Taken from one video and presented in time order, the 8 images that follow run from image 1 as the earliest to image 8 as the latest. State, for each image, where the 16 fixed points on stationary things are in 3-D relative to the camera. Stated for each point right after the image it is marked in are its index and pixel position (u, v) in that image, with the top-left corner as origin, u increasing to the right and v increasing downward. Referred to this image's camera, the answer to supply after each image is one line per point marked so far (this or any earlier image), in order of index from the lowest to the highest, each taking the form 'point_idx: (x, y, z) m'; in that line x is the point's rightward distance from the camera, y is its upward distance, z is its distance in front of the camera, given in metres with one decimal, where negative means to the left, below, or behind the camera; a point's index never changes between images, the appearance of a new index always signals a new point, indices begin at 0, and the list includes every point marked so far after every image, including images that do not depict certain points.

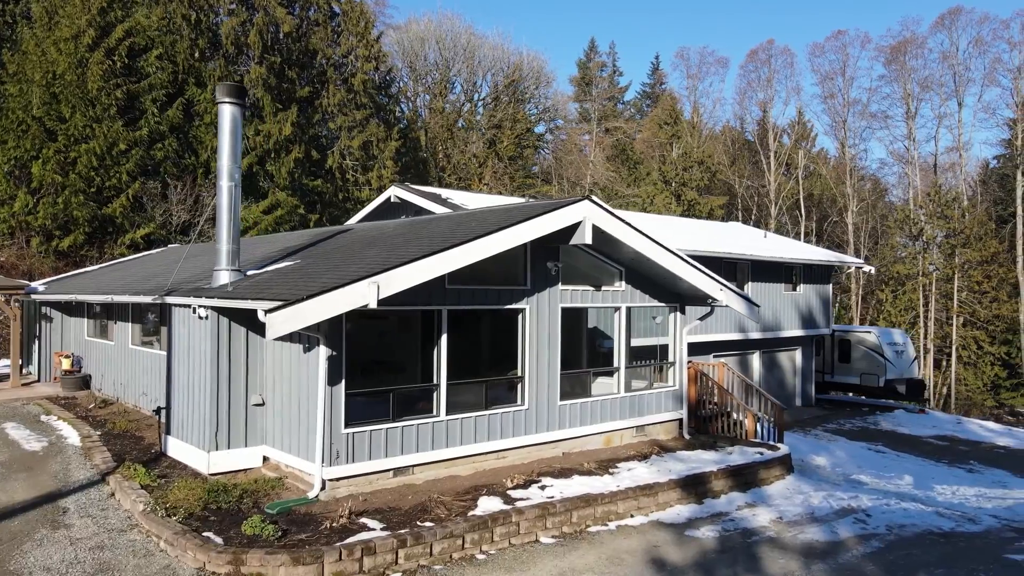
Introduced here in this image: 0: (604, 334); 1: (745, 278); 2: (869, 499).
0: (+1.2, -0.6, +10.2) m
1: (+6.1, +0.2, +19.3) m
2: (+4.5, -2.7, +9.3) m
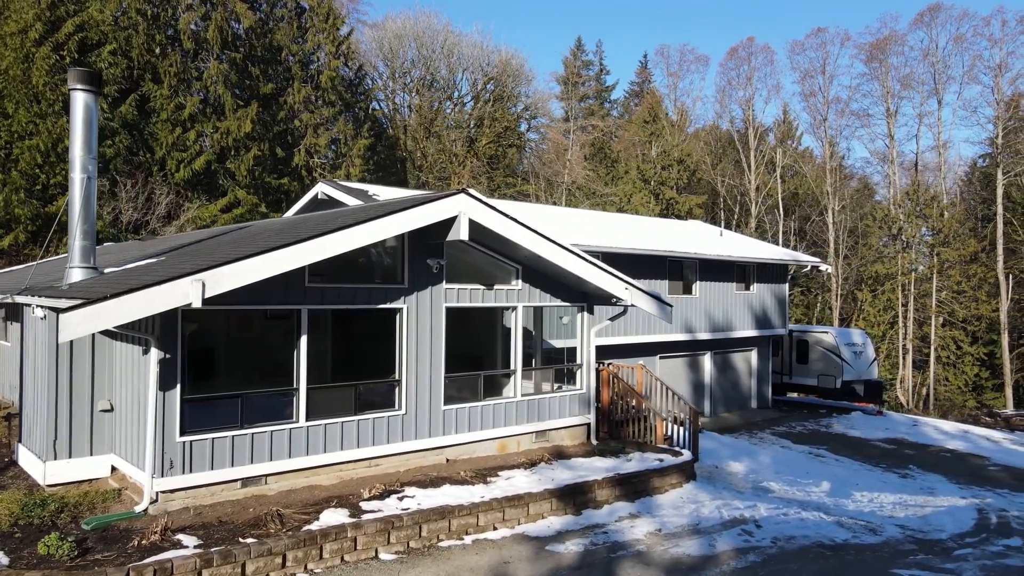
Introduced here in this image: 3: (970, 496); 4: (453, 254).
0: (-0.2, -0.6, +9.8) m
1: (+4.6, +0.2, +18.8) m
2: (+3.1, -2.7, +8.9) m
3: (+7.1, -3.3, +11.5) m
4: (-0.8, +0.4, +9.2) m
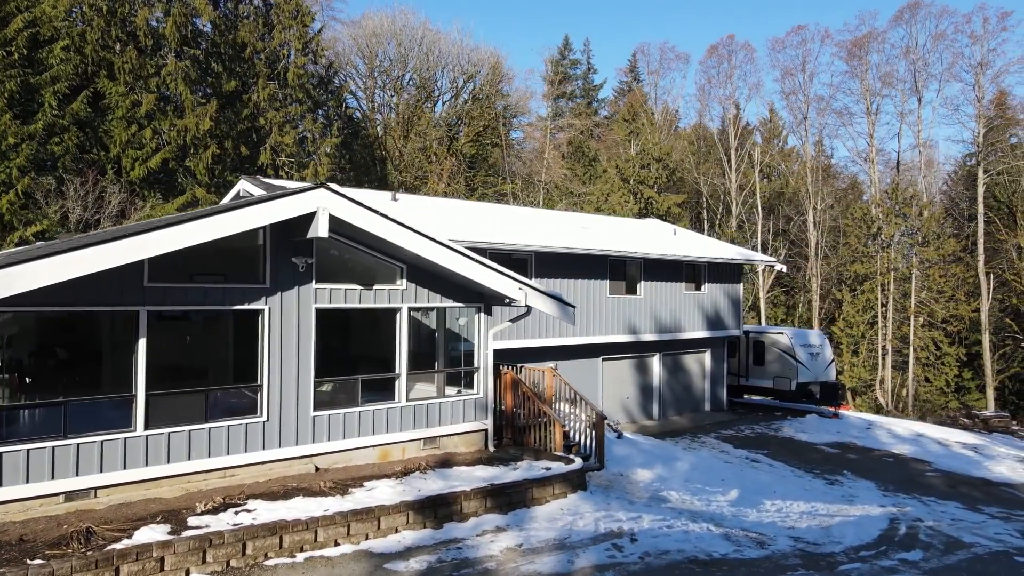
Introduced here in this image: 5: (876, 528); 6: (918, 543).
0: (-1.7, -0.6, +9.3) m
1: (+3.1, +0.2, +18.4) m
2: (+1.6, -2.7, +8.4) m
3: (+5.6, -3.3, +11.1) m
4: (-2.2, +0.4, +8.7) m
5: (+4.8, -3.1, +9.6) m
6: (+5.0, -3.1, +9.1) m
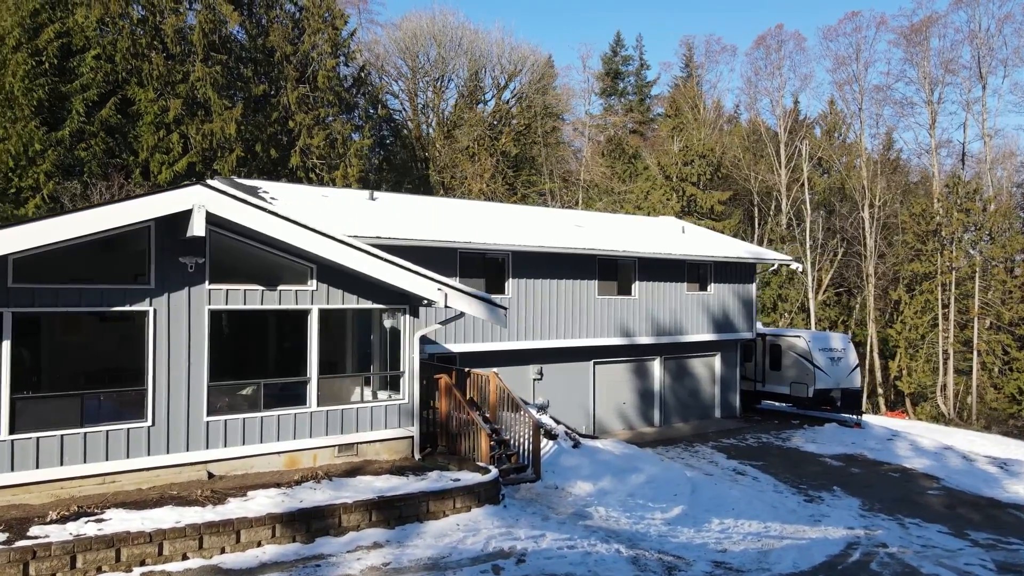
0: (-2.7, -0.6, +9.0) m
1: (+2.9, +0.2, +17.6) m
2: (+0.4, -2.7, +7.8) m
3: (+4.7, -3.3, +10.1) m
4: (-3.3, +0.4, +8.4) m
5: (+3.7, -3.1, +8.7) m
6: (+3.9, -3.1, +8.1) m
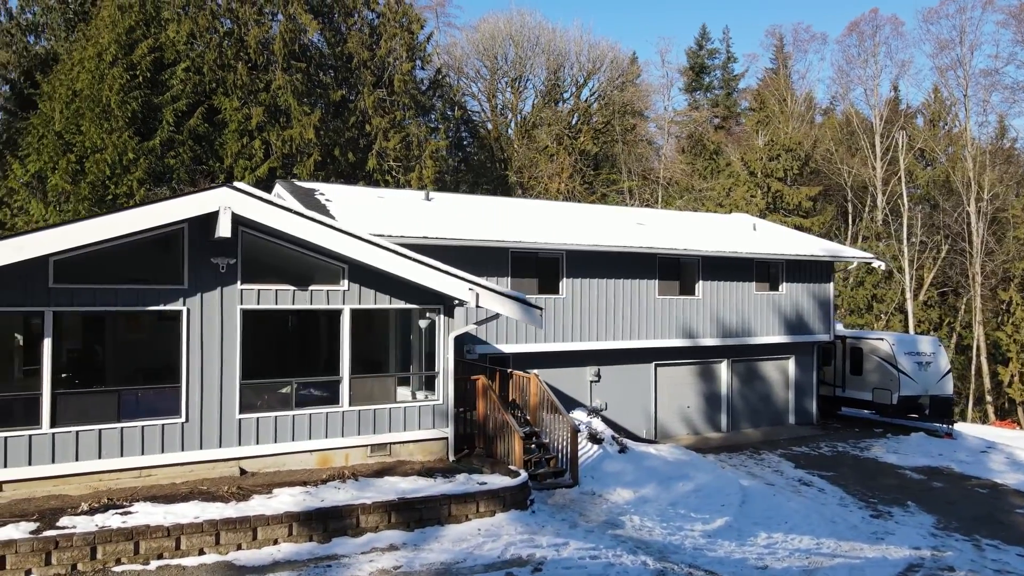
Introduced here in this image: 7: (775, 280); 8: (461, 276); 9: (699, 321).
0: (-2.3, -0.6, +9.1) m
1: (+4.3, +0.2, +16.9) m
2: (+0.7, -2.7, +7.5) m
3: (+5.2, -3.3, +9.3) m
4: (-3.0, +0.4, +8.6) m
5: (+4.0, -3.1, +8.0) m
6: (+4.1, -3.1, +7.4) m
7: (+6.6, +0.2, +18.4) m
8: (-0.6, +0.1, +9.1) m
9: (+4.3, -0.8, +16.9) m
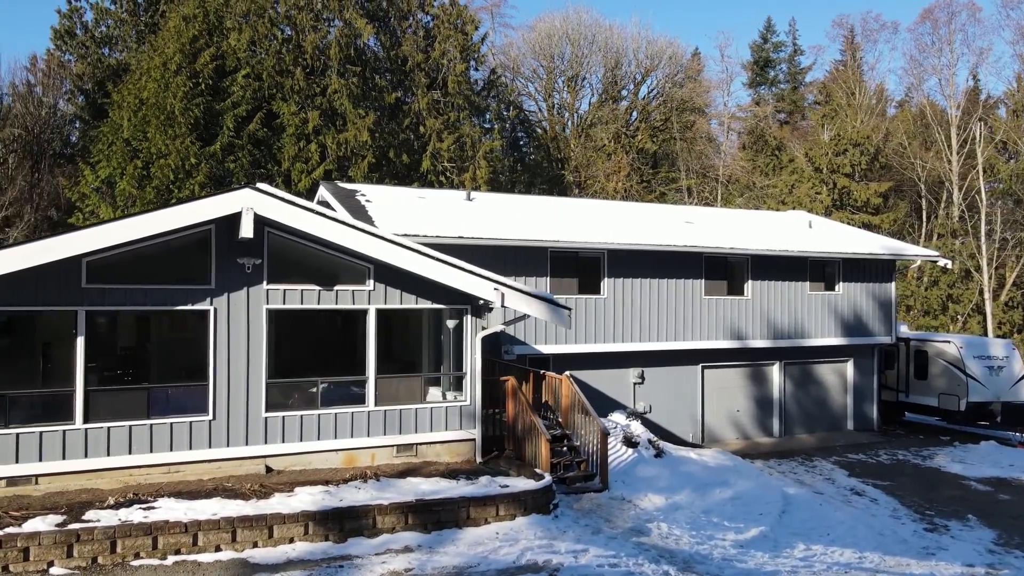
0: (-2.0, -0.6, +9.1) m
1: (+5.2, +0.2, +16.4) m
2: (+0.8, -2.7, +7.3) m
3: (+5.5, -3.3, +8.7) m
4: (-2.7, +0.4, +8.7) m
5: (+4.2, -3.1, +7.5) m
6: (+4.3, -3.1, +6.9) m
7: (+7.7, +0.2, +17.7) m
8: (-0.3, +0.1, +9.0) m
9: (+5.2, -0.7, +16.3) m
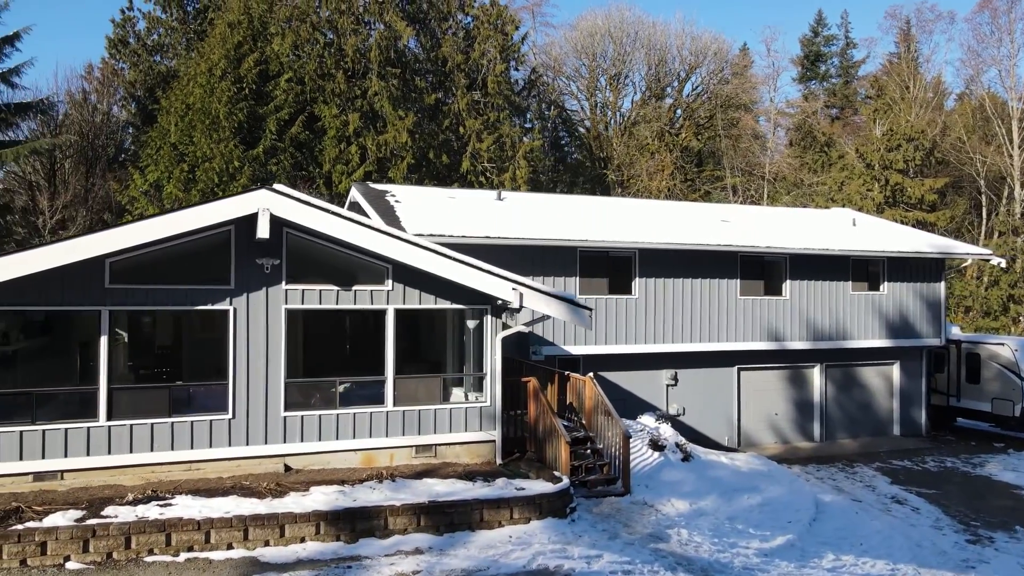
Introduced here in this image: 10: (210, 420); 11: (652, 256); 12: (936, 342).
0: (-1.8, -0.6, +9.1) m
1: (+5.9, +0.2, +15.9) m
2: (+1.0, -2.7, +7.1) m
3: (+5.7, -3.2, +8.2) m
4: (-2.5, +0.4, +8.8) m
5: (+4.3, -3.1, +7.1) m
6: (+4.4, -3.1, +6.5) m
7: (+8.4, +0.2, +17.1) m
8: (-0.1, +0.1, +8.9) m
9: (+5.9, -0.7, +15.8) m
10: (-3.4, -1.5, +8.3) m
11: (+2.8, +0.6, +14.6) m
12: (+10.2, -1.3, +17.6) m
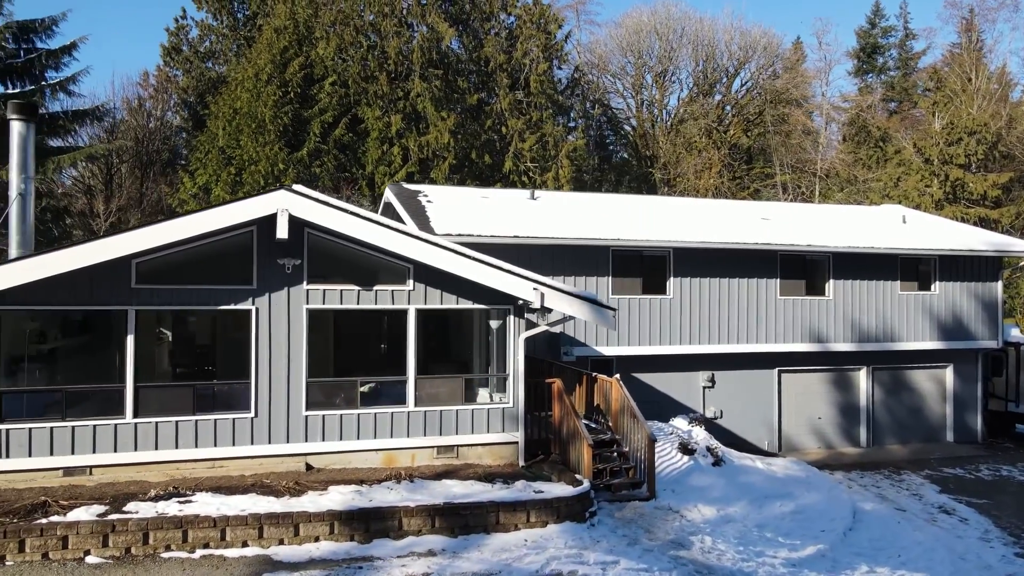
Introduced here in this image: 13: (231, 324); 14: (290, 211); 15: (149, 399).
0: (-1.5, -0.6, +9.1) m
1: (+6.6, +0.2, +15.4) m
2: (+1.1, -2.7, +7.0) m
3: (+5.9, -3.2, +7.7) m
4: (-2.3, +0.4, +8.8) m
5: (+4.5, -3.1, +6.7) m
6: (+4.5, -3.1, +6.1) m
7: (+9.2, +0.2, +16.3) m
8: (+0.2, +0.1, +8.8) m
9: (+6.6, -0.7, +15.3) m
10: (-3.2, -1.5, +8.4) m
11: (+3.4, +0.6, +14.3) m
12: (+11.0, -1.3, +16.8) m
13: (-3.3, -0.4, +8.5) m
14: (-2.4, +0.9, +8.1) m
15: (-4.1, -1.2, +8.2) m
